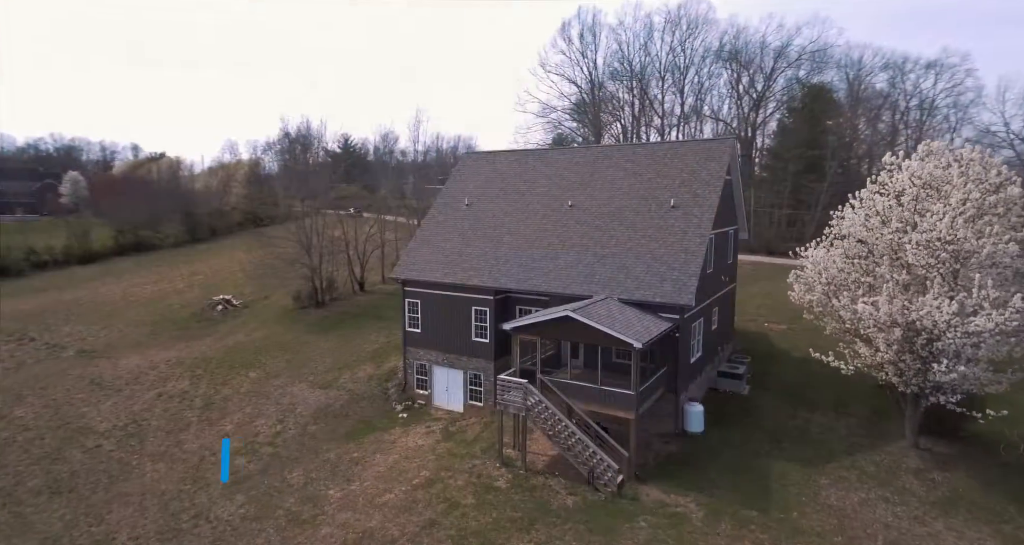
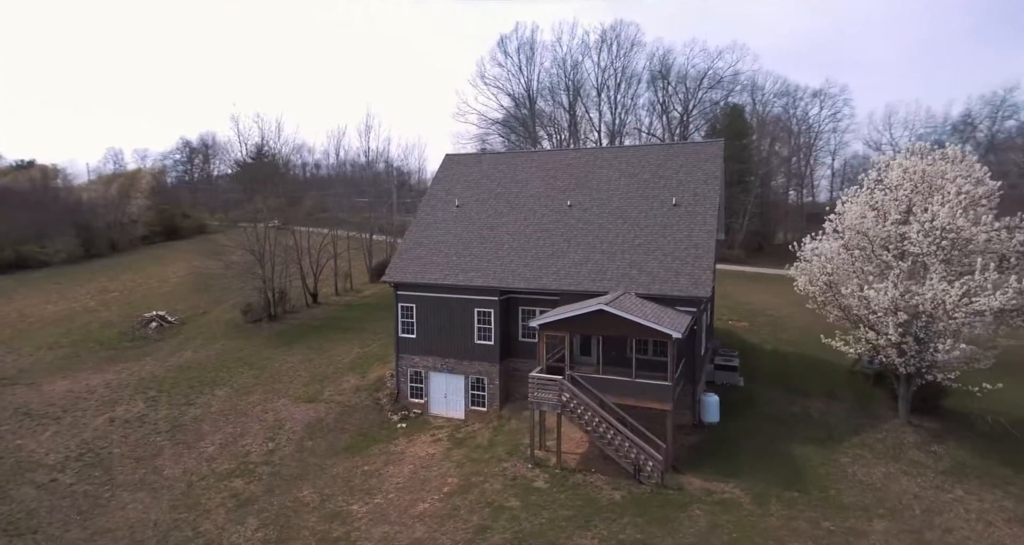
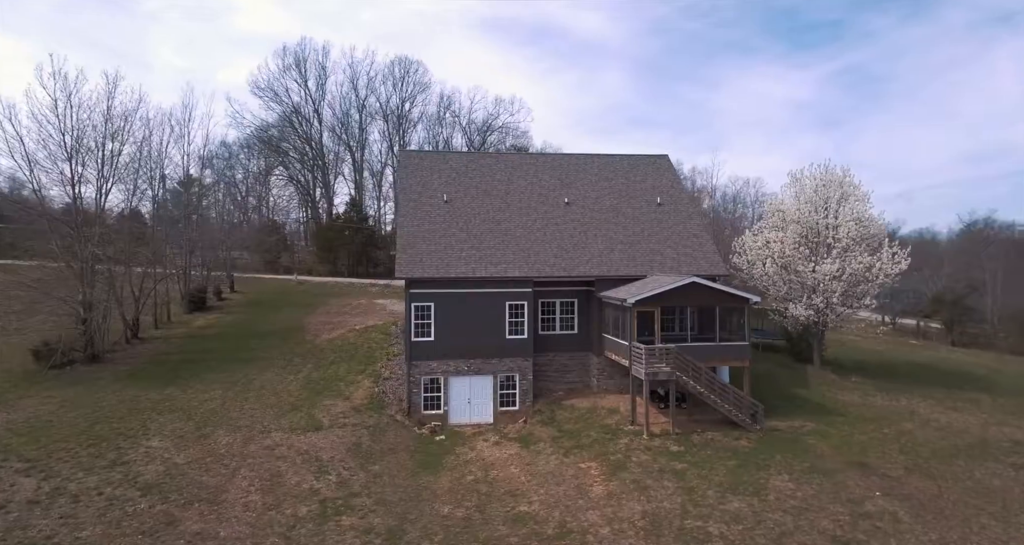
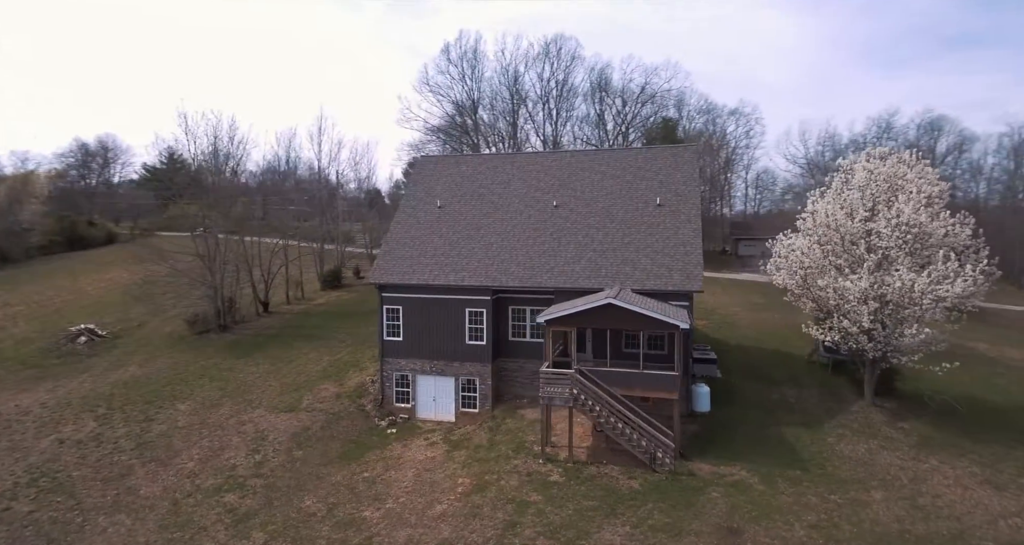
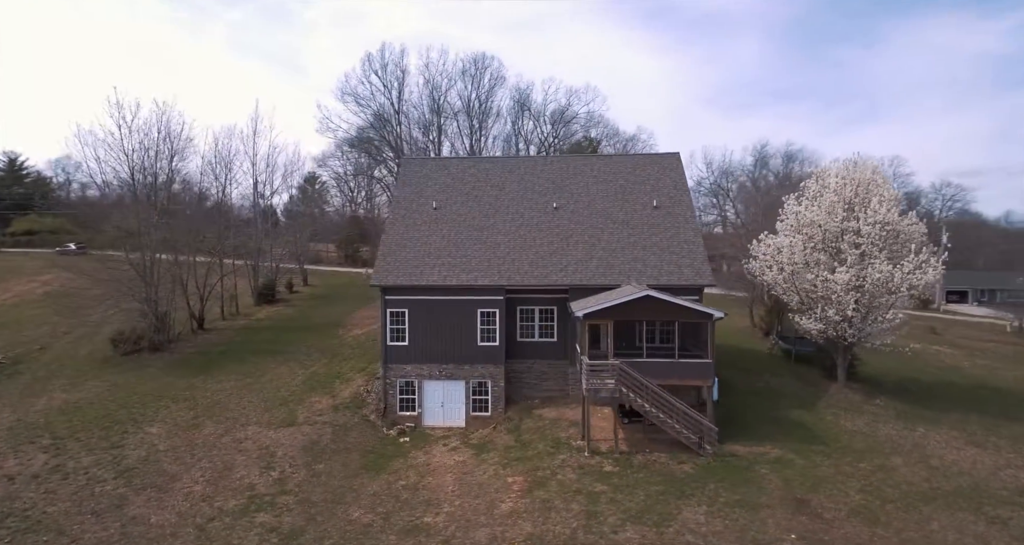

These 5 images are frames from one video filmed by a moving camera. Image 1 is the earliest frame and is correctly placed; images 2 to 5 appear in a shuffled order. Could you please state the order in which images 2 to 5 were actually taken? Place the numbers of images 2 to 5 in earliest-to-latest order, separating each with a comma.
2, 4, 5, 3
